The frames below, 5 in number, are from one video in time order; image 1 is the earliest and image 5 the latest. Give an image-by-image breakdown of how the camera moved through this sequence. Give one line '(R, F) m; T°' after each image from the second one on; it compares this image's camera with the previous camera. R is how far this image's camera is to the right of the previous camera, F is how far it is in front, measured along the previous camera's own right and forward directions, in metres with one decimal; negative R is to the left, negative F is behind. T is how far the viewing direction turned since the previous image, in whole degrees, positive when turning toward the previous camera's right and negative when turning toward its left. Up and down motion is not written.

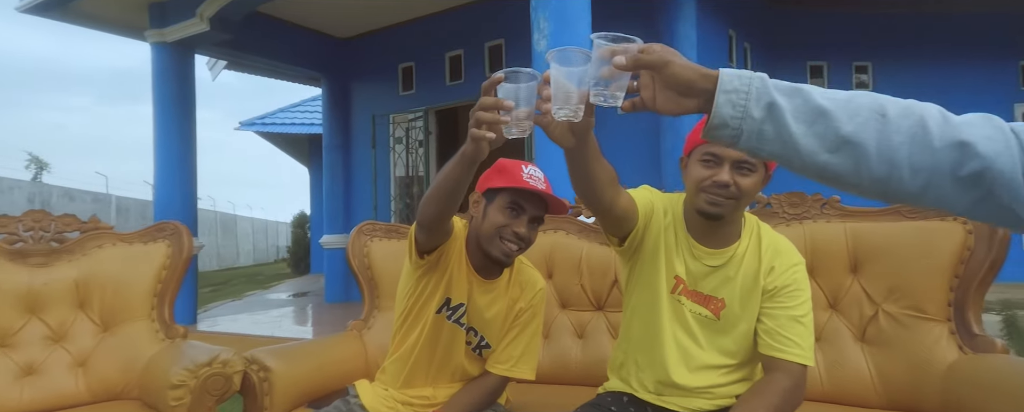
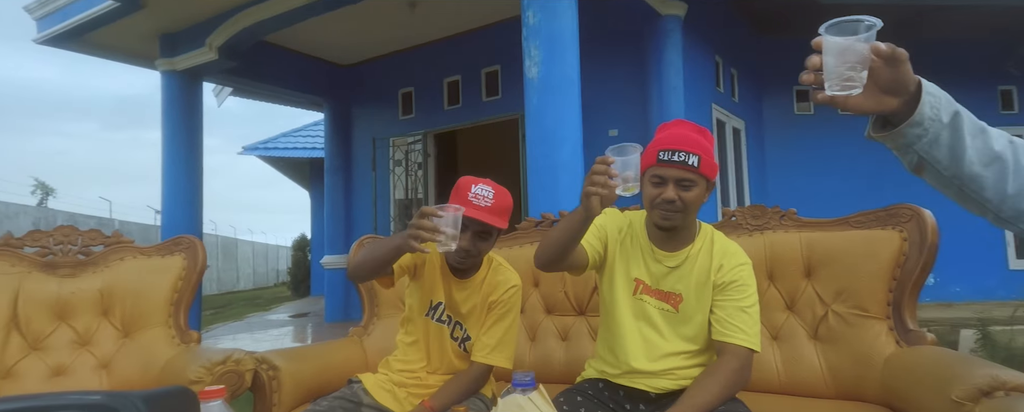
(+0.1, -0.2) m; 0°
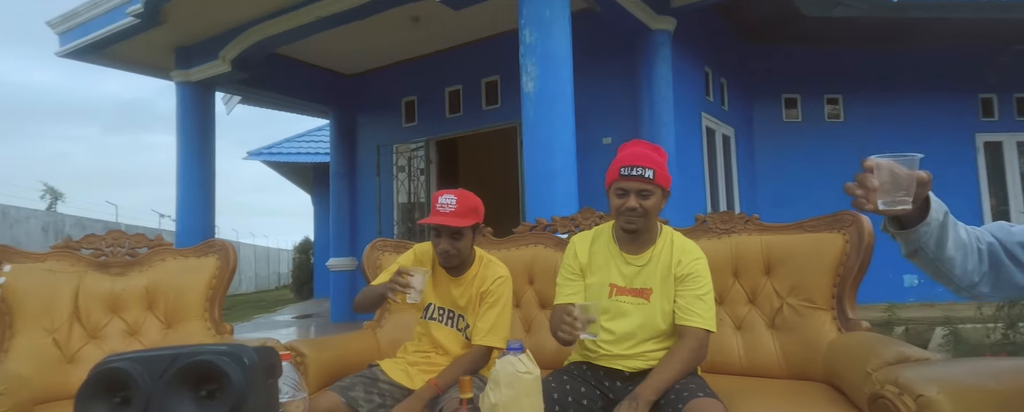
(0.0, -0.3) m; 0°
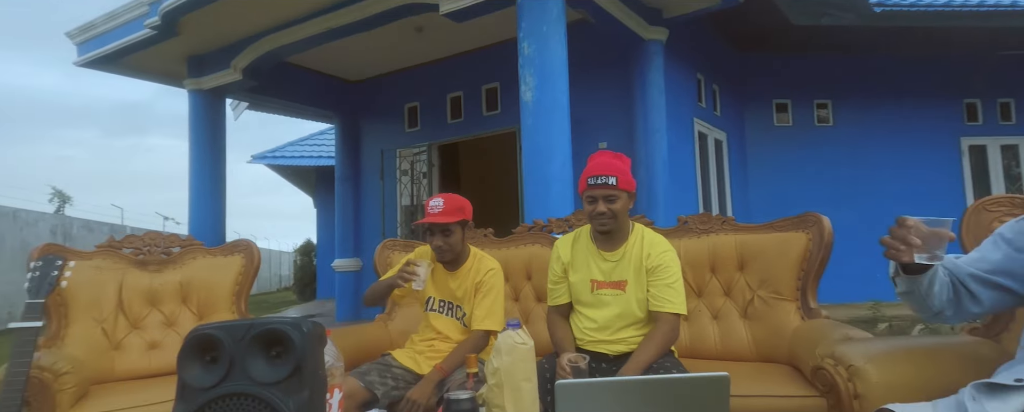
(0.0, -0.3) m; 0°
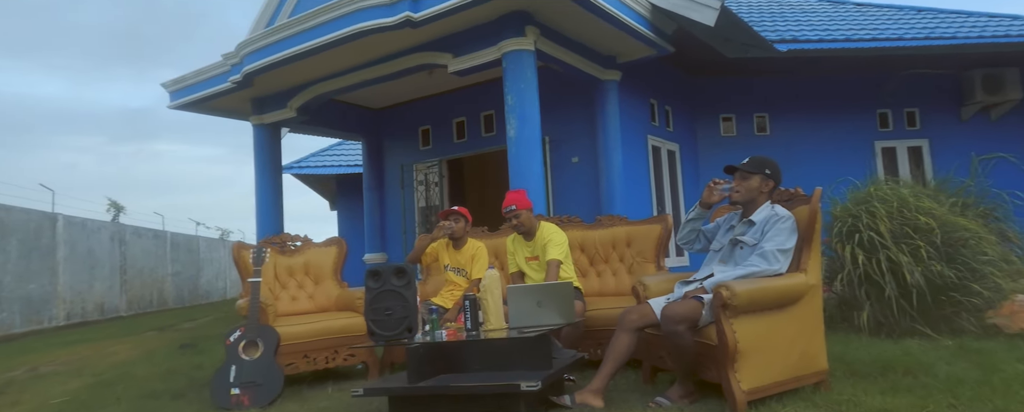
(+0.2, -2.0) m; -1°
